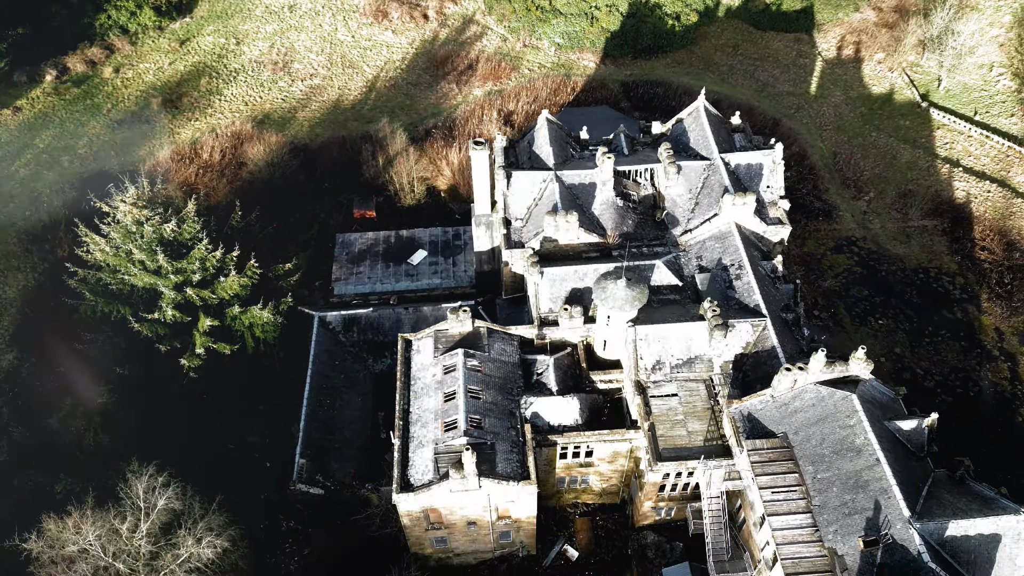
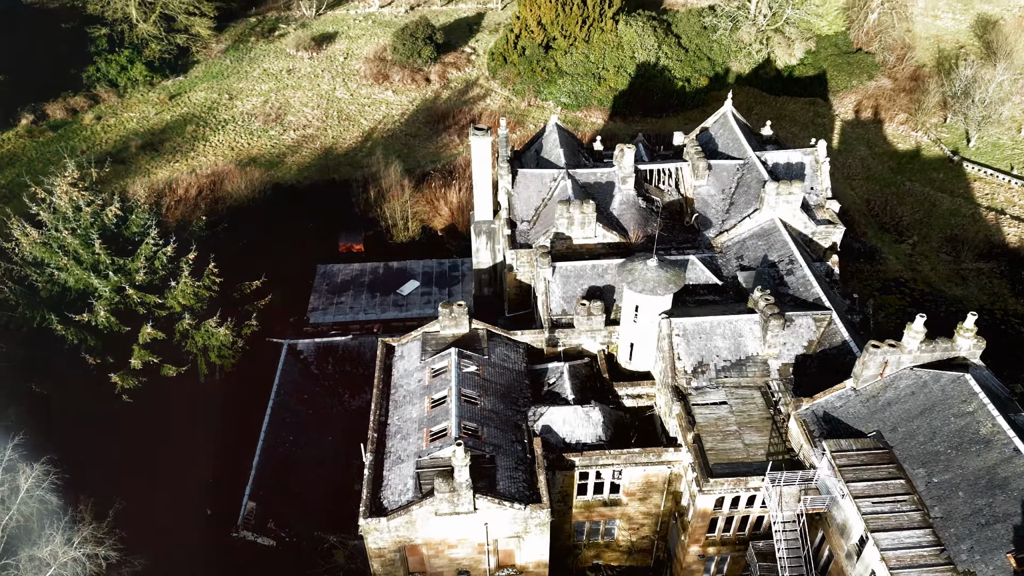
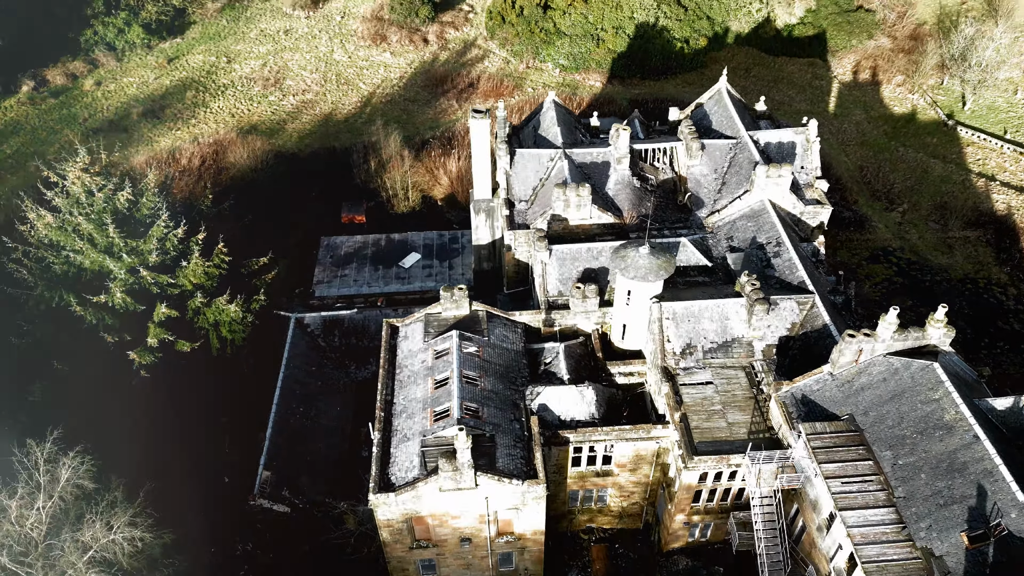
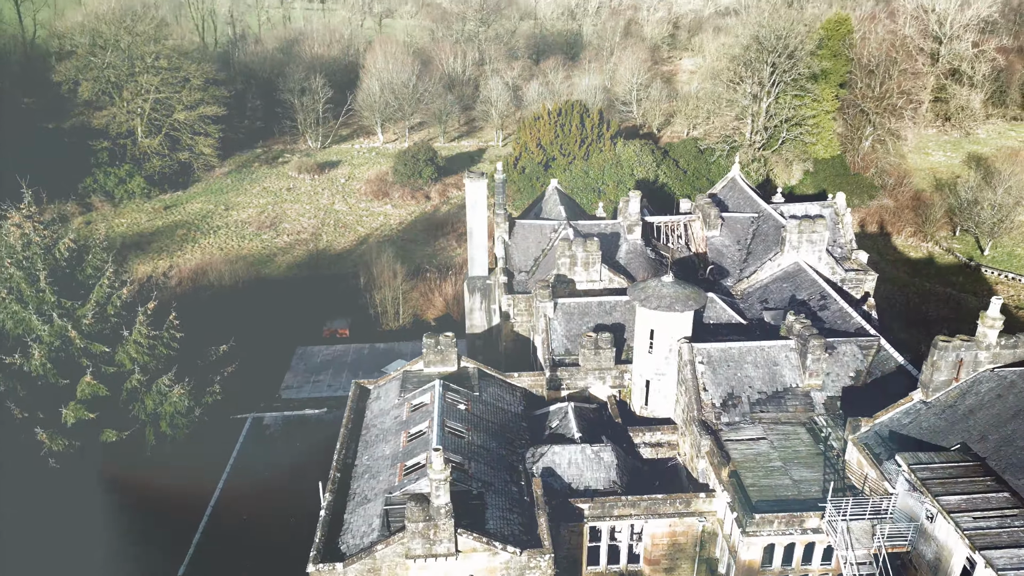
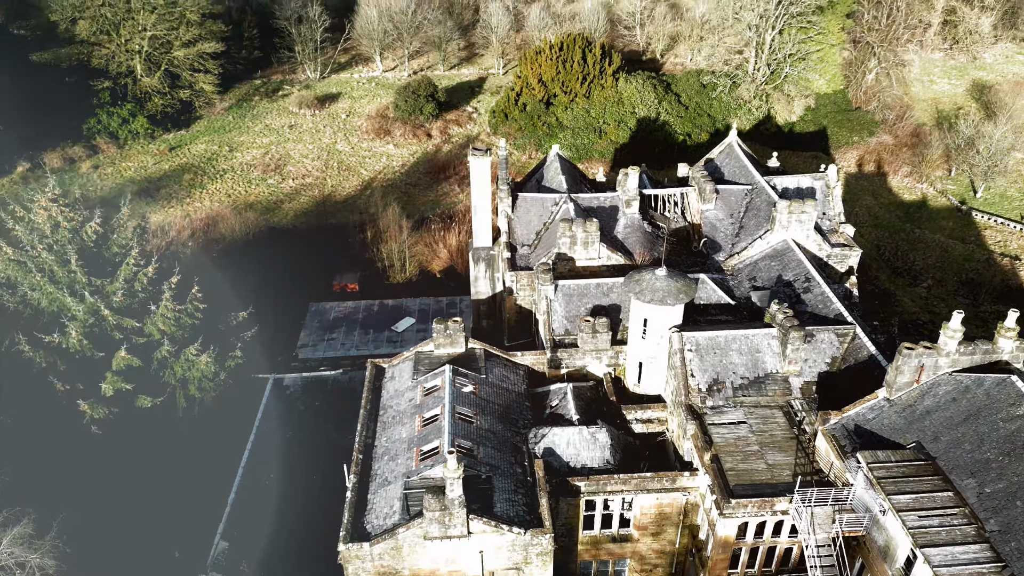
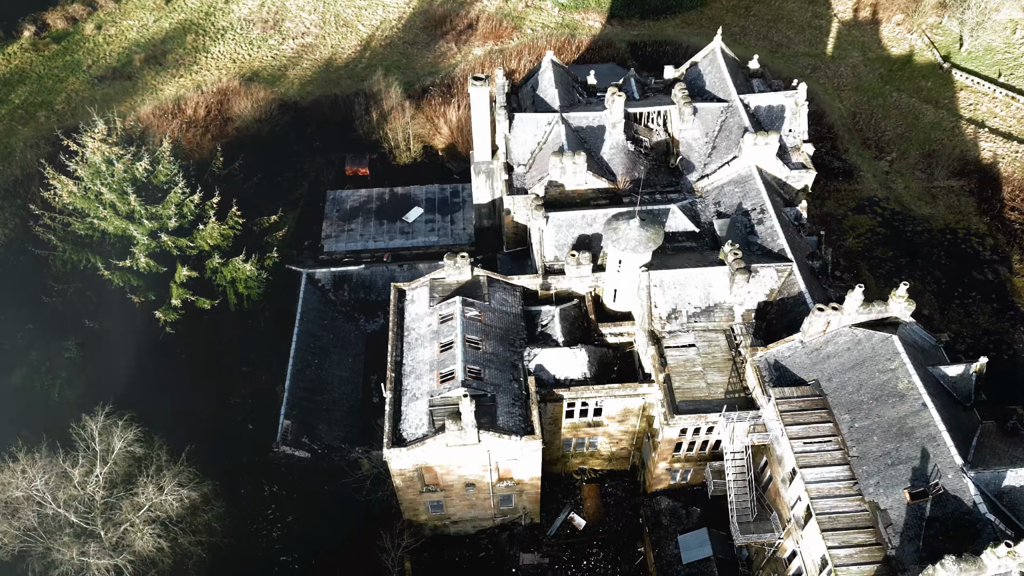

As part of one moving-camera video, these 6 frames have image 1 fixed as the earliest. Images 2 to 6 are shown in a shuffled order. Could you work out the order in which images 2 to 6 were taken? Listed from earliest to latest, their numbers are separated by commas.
6, 3, 2, 5, 4
